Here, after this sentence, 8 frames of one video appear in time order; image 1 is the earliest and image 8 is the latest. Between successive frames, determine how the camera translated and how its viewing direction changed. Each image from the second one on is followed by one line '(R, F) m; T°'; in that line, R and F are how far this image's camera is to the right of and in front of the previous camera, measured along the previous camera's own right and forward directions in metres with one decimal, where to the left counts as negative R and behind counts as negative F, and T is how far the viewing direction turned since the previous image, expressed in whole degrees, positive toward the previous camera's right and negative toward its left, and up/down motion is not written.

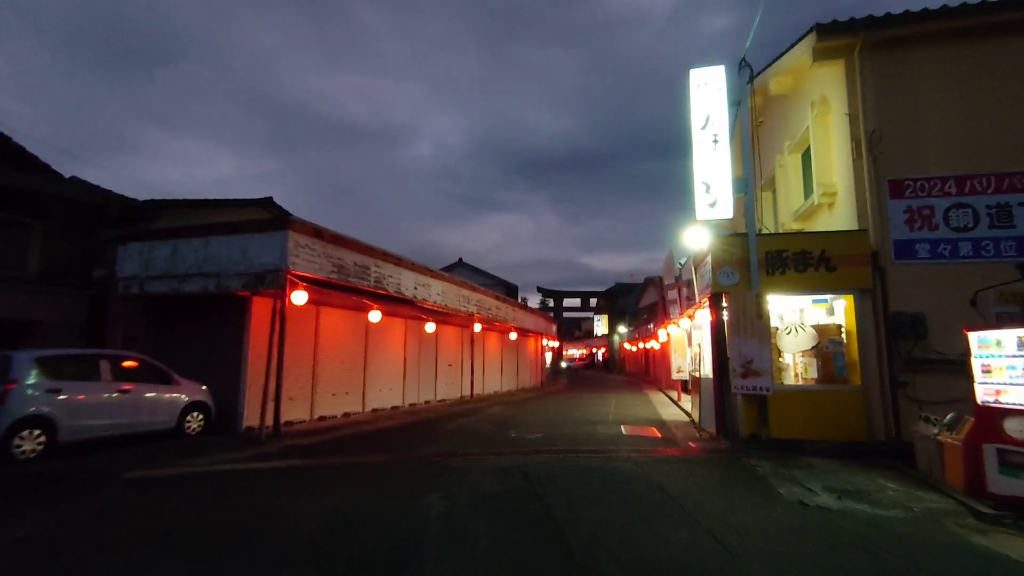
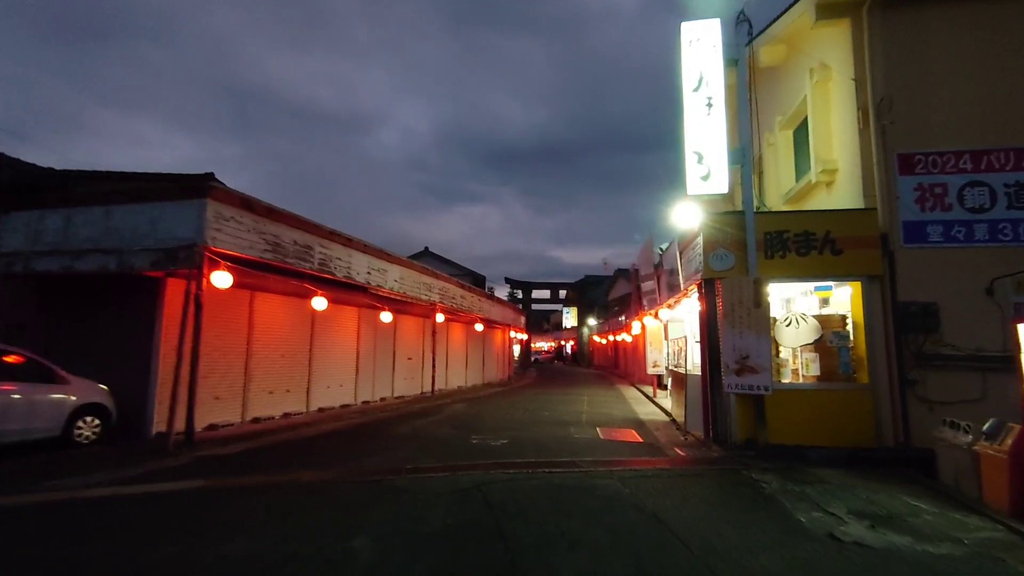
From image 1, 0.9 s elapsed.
(+0.1, +1.8) m; +3°
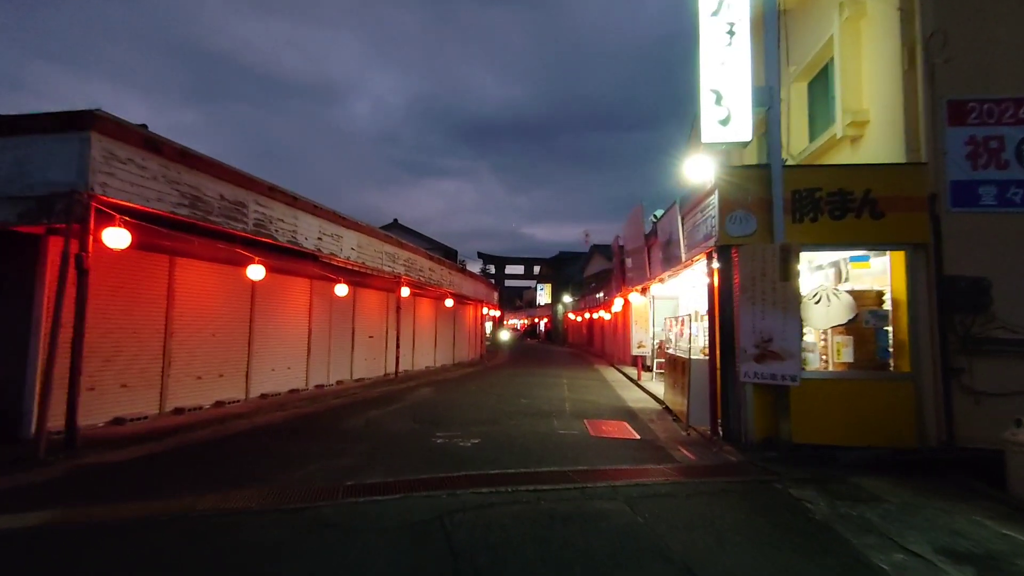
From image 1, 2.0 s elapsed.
(0.0, +2.1) m; +3°
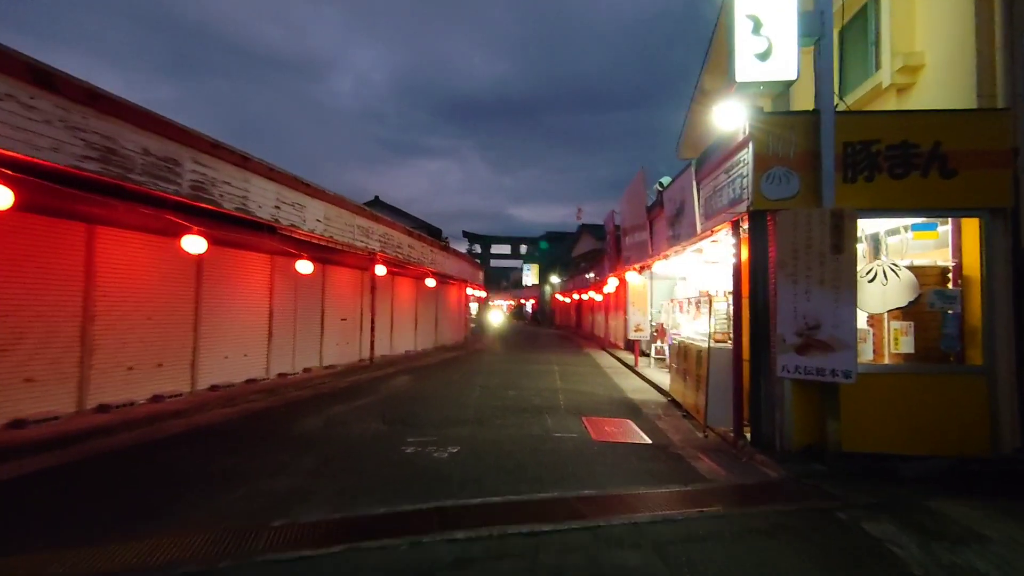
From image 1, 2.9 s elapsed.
(0.0, +1.8) m; +2°
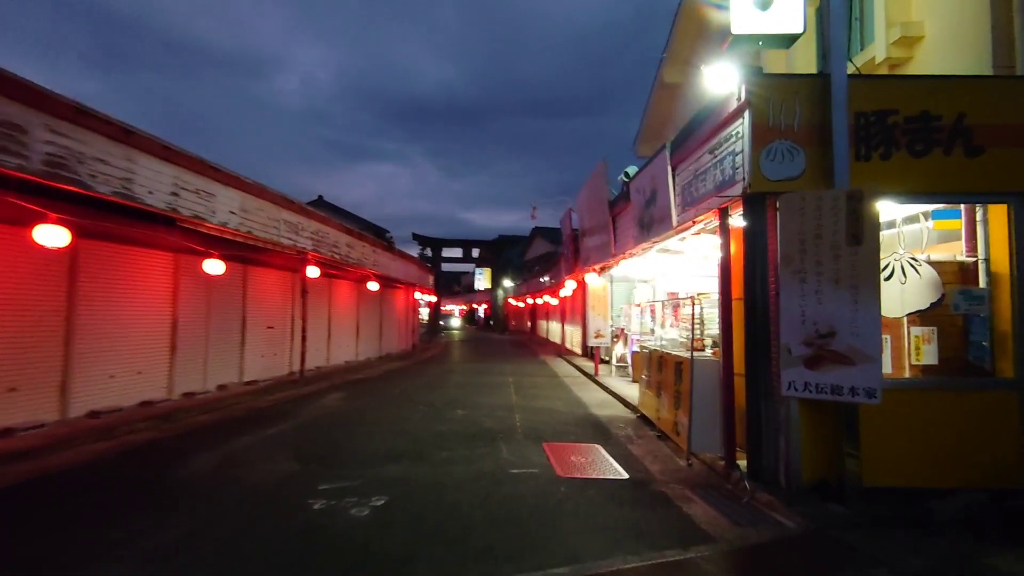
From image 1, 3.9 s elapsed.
(+0.1, +1.7) m; +5°
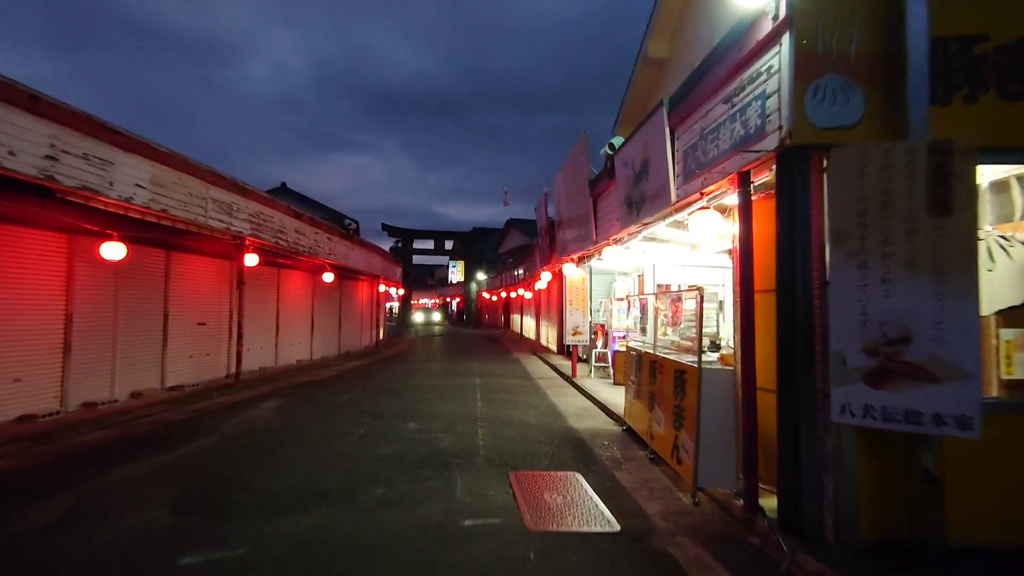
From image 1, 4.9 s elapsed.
(+0.2, +1.8) m; +3°
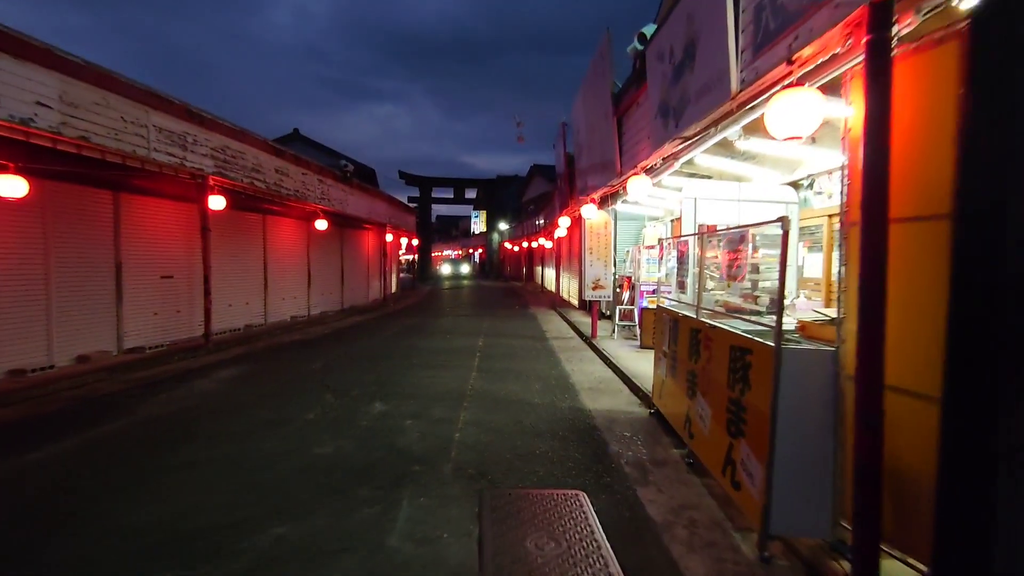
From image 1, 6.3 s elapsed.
(+0.5, +2.3) m; -3°
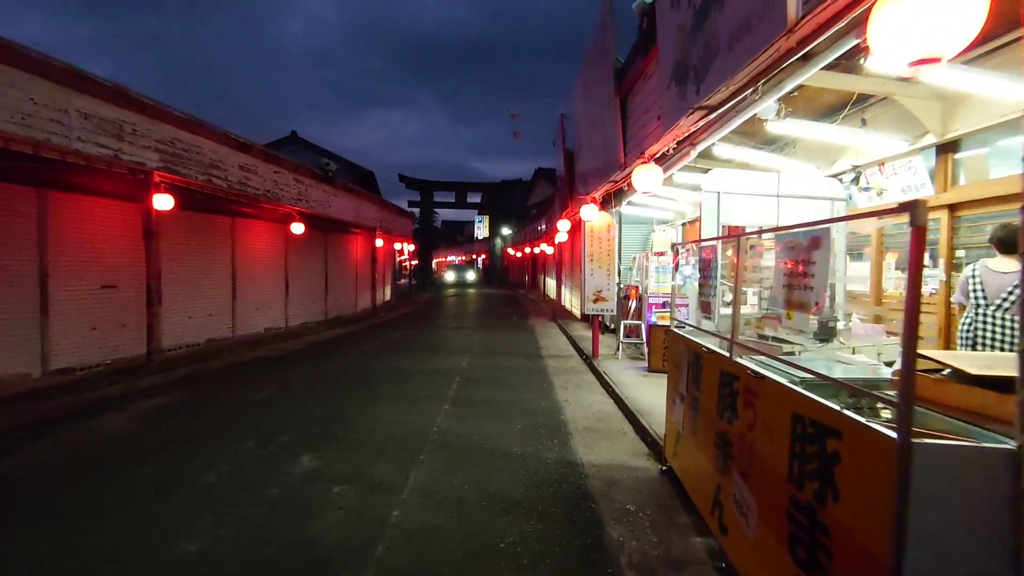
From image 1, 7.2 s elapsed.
(+0.4, +1.7) m; -1°
